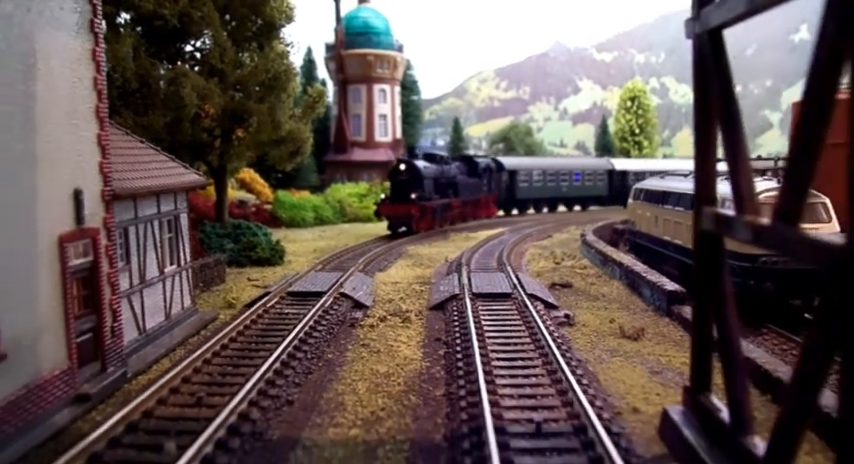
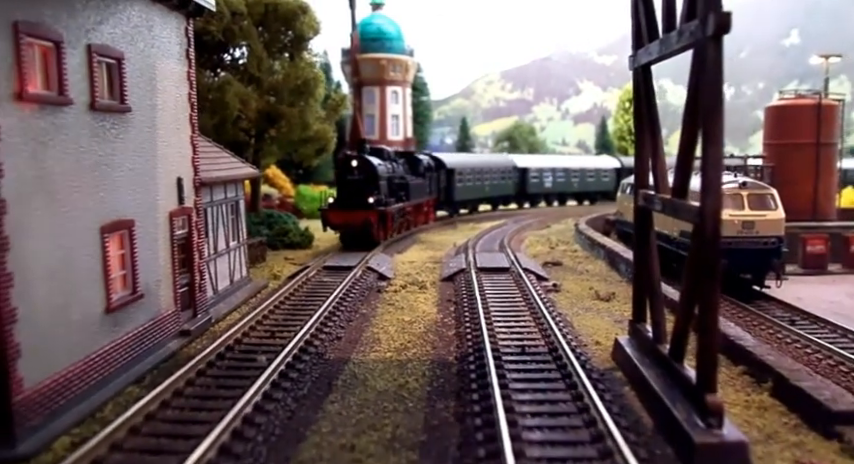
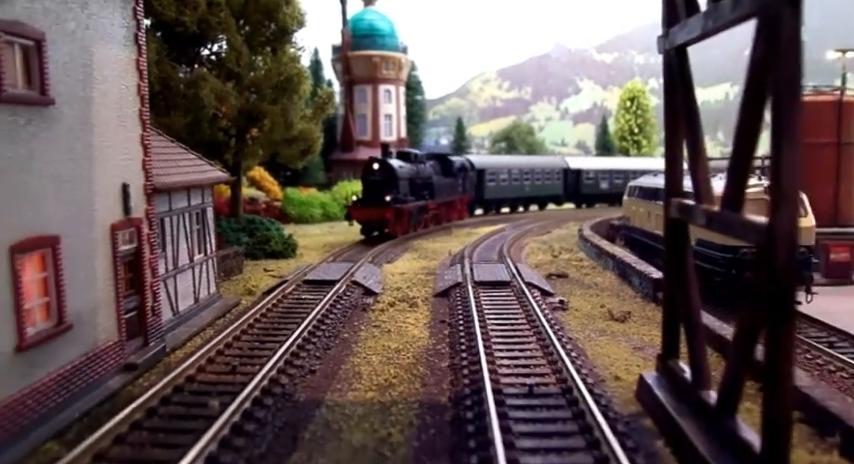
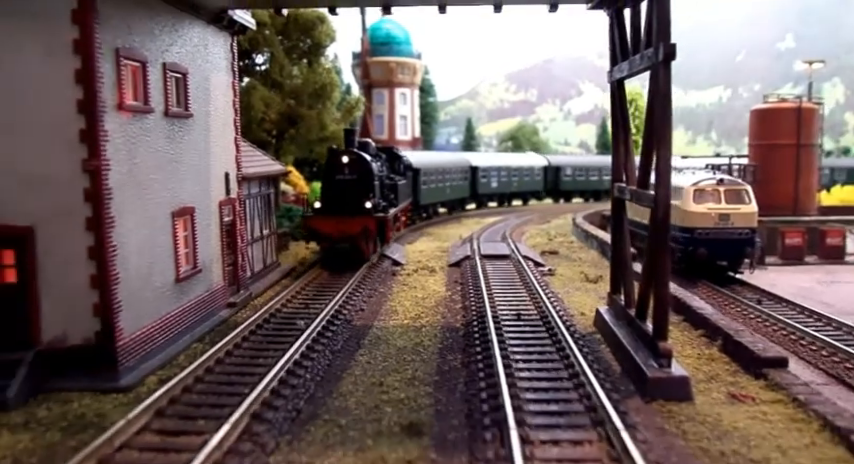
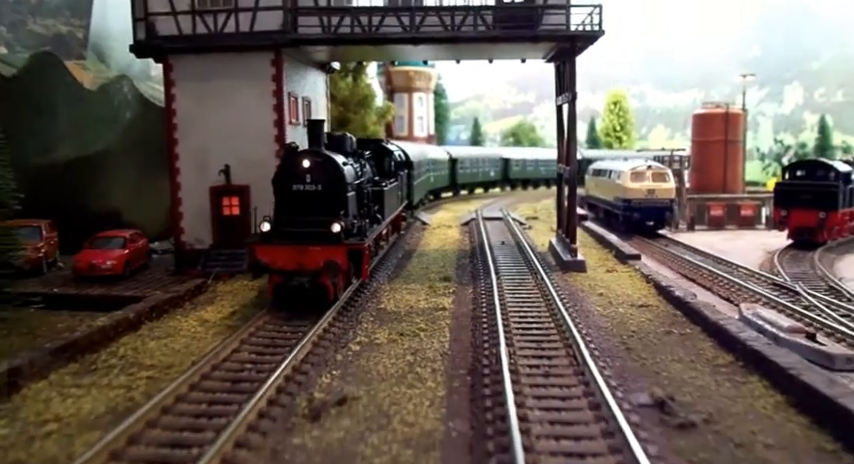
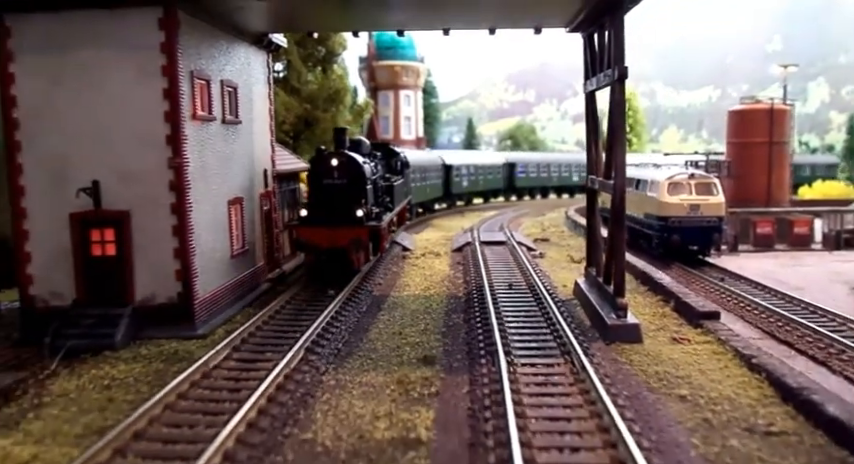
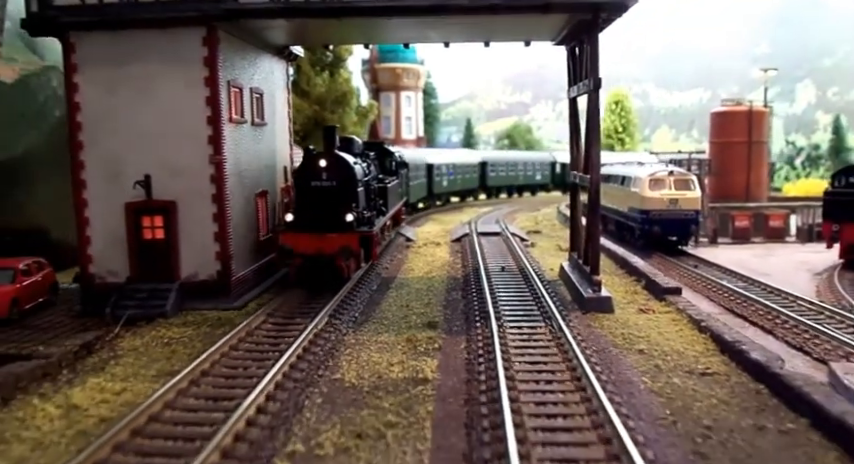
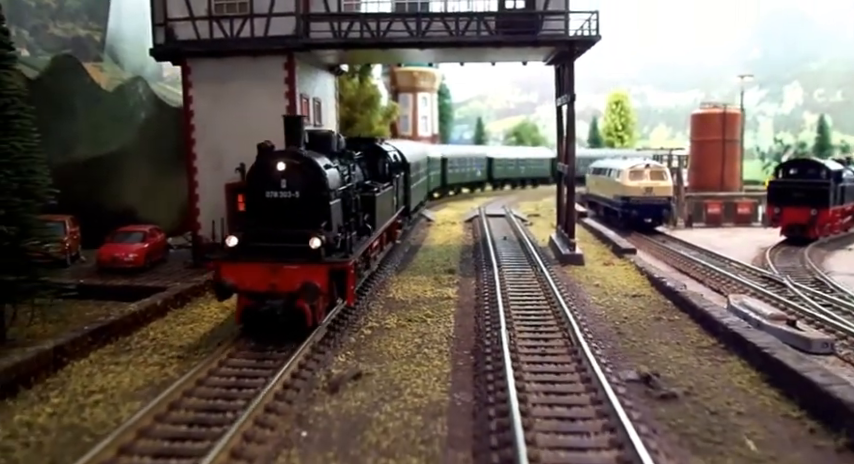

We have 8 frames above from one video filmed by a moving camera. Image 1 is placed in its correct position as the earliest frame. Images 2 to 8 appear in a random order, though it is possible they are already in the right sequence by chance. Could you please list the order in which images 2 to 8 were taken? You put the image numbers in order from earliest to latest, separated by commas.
3, 2, 4, 6, 7, 5, 8
